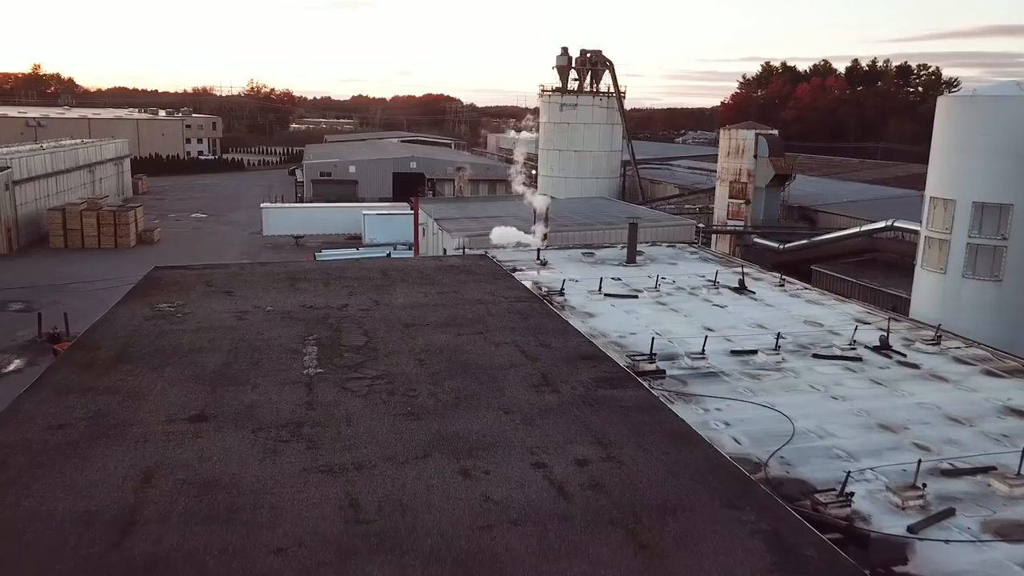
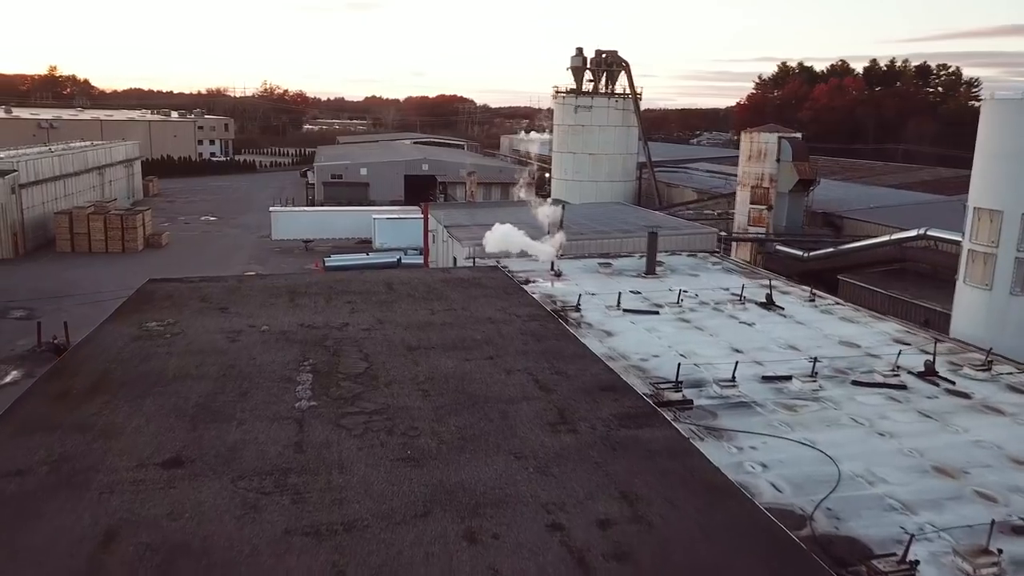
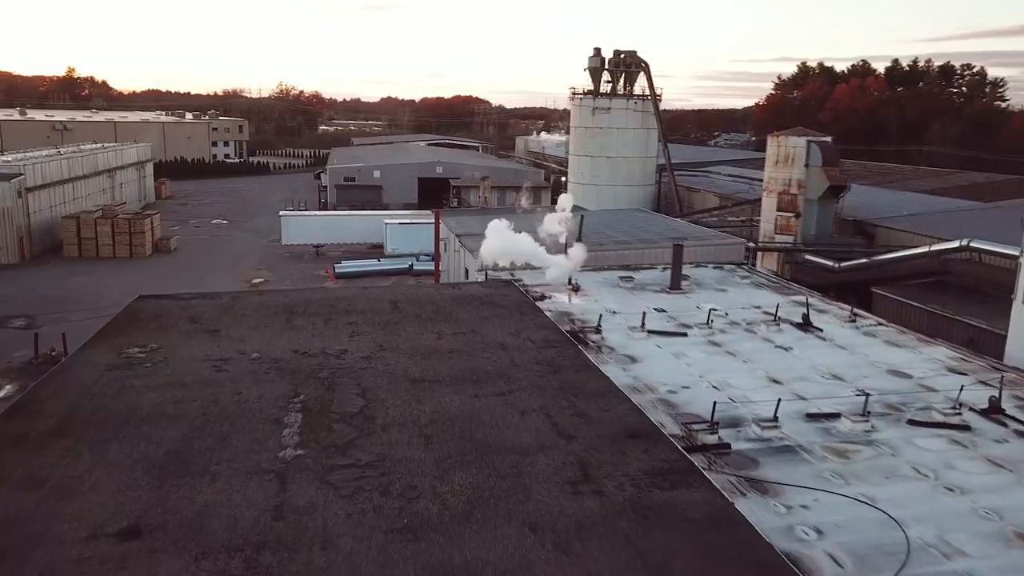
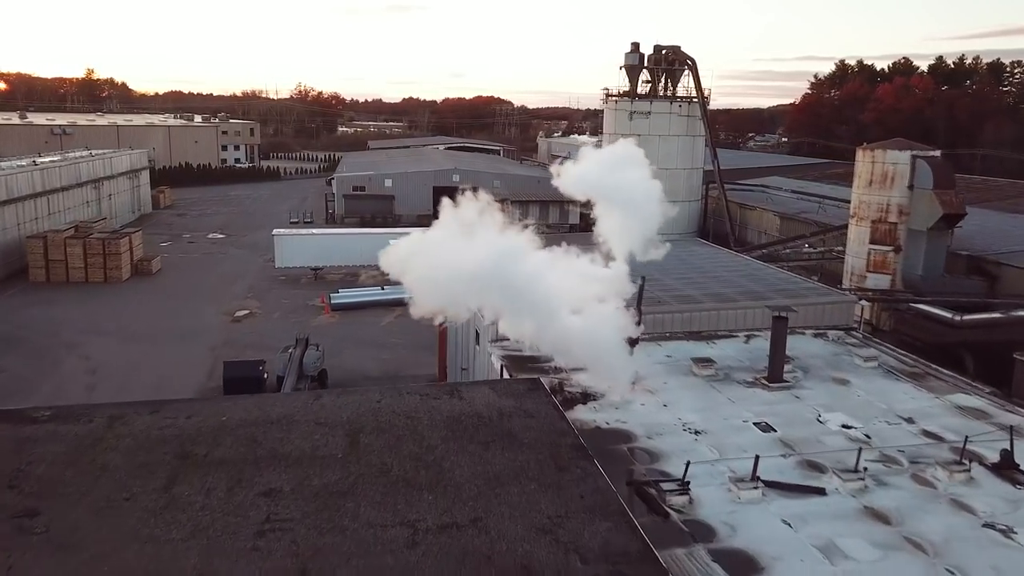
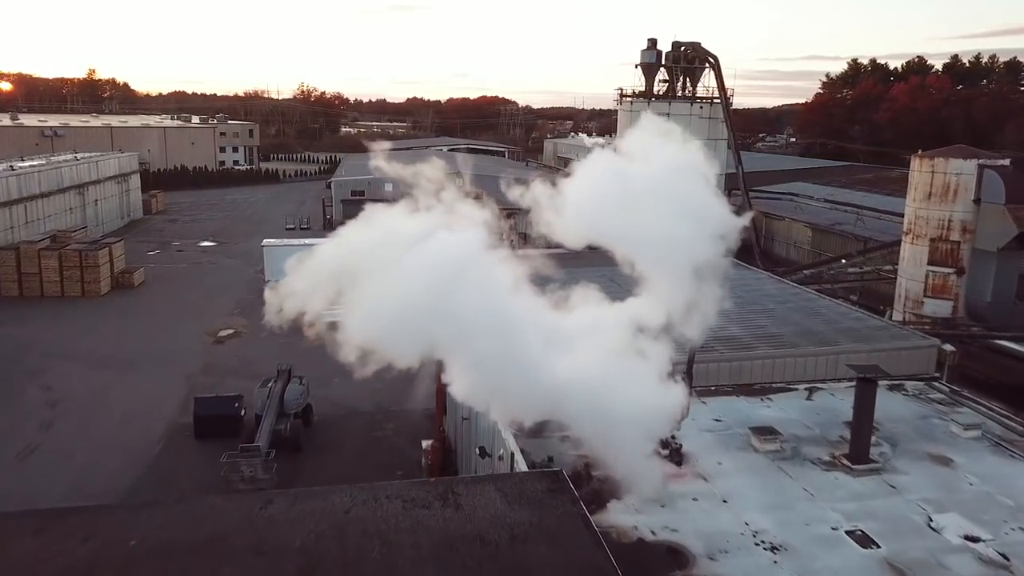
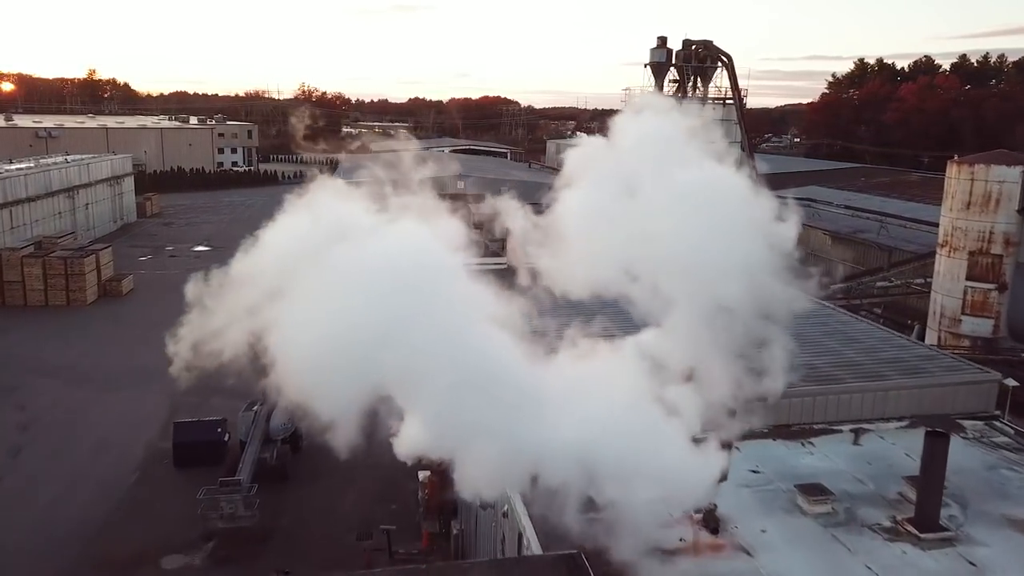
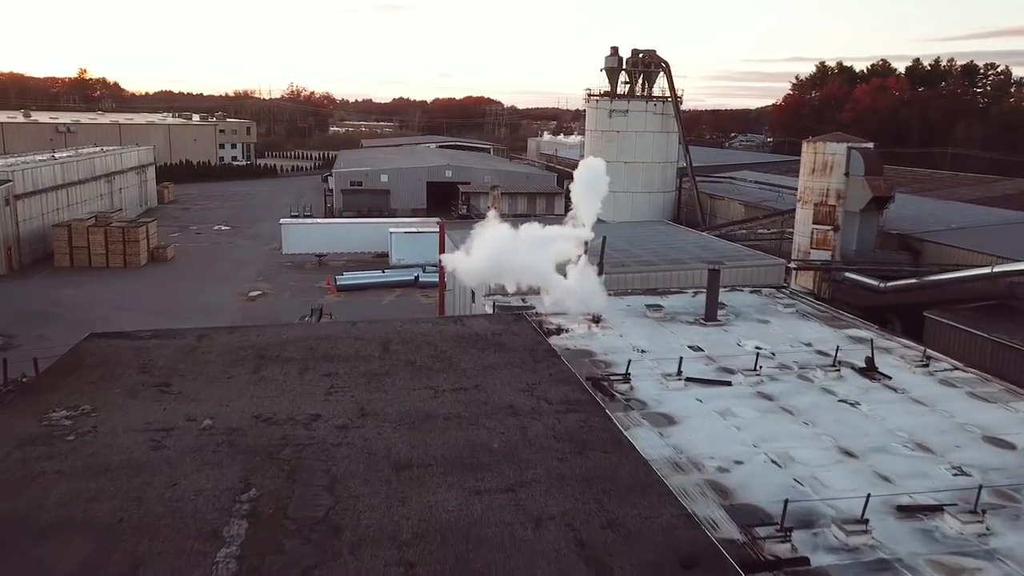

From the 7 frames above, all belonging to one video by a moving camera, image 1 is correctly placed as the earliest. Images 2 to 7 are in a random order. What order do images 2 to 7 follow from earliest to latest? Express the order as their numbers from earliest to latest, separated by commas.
2, 3, 7, 4, 5, 6
